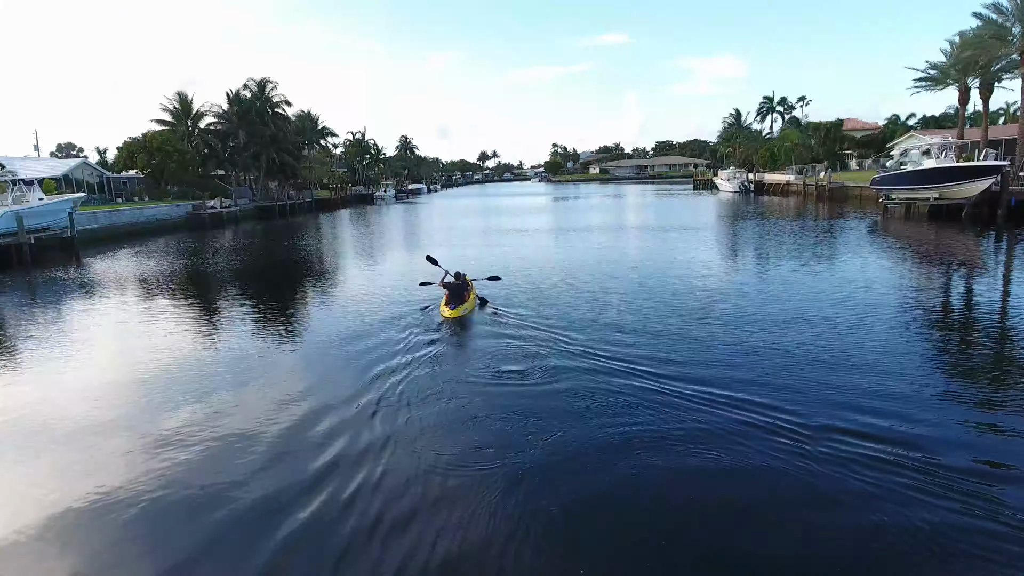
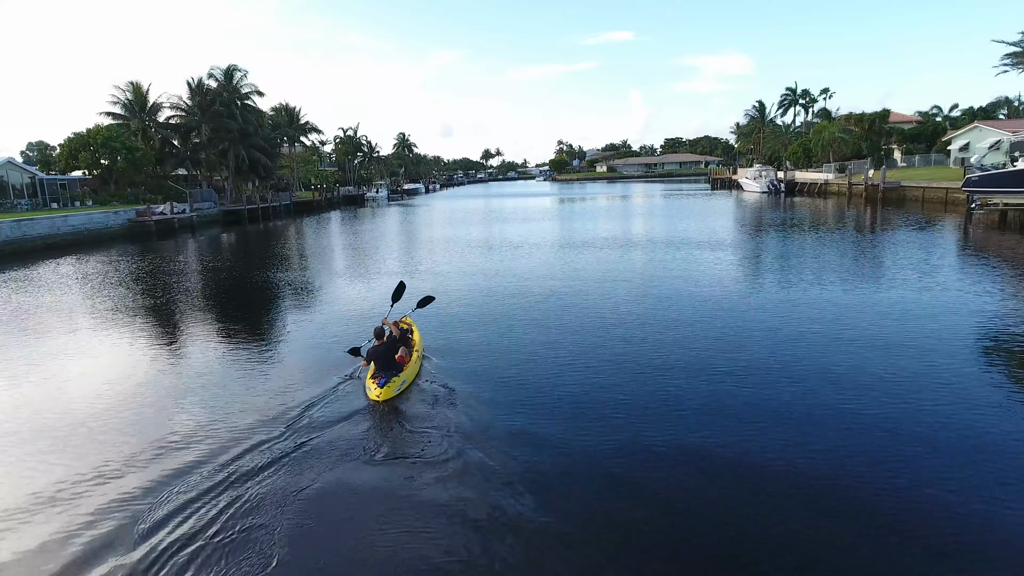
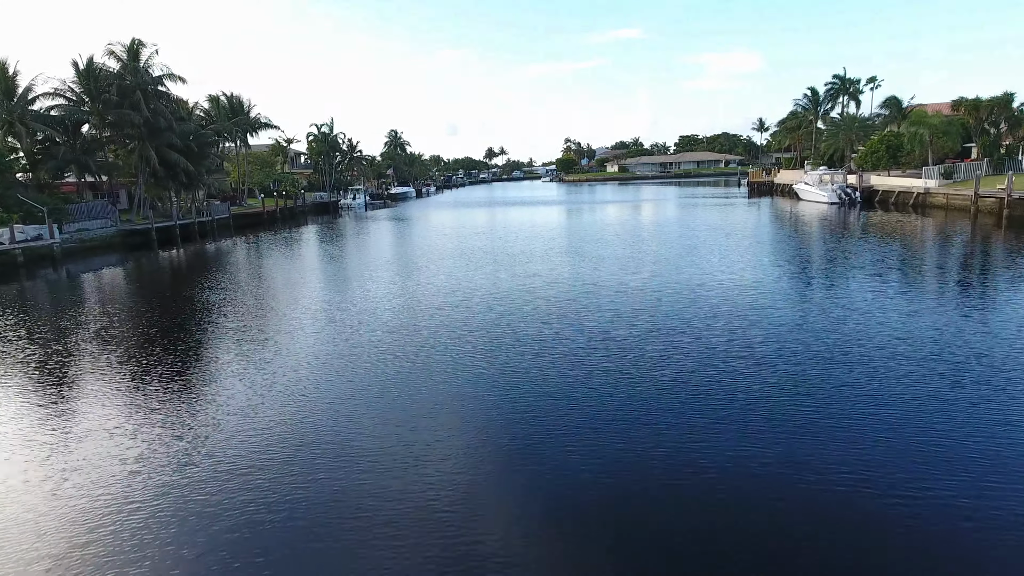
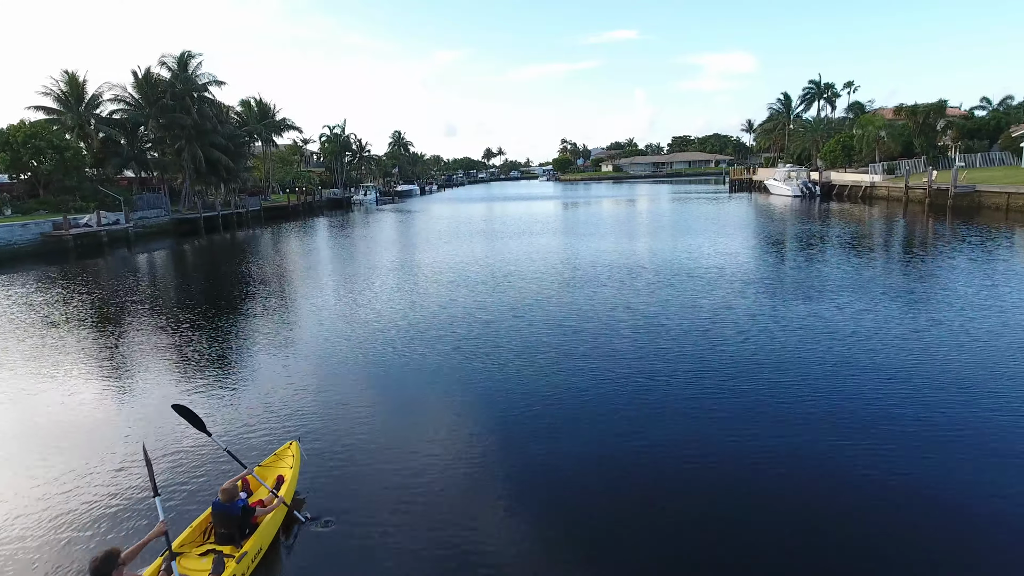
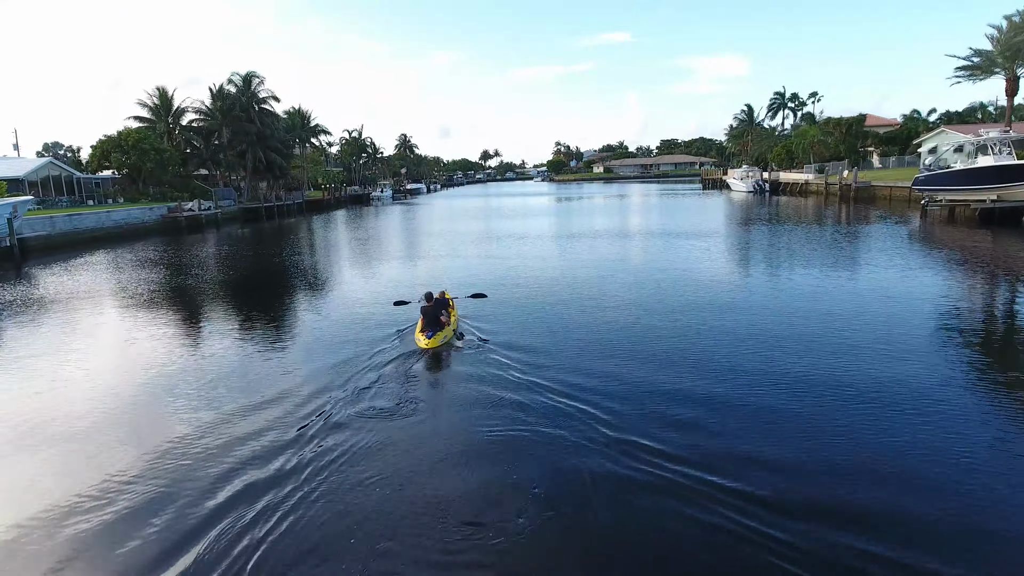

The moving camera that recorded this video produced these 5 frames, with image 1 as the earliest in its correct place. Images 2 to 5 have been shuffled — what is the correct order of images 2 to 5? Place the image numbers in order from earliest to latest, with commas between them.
5, 2, 4, 3
